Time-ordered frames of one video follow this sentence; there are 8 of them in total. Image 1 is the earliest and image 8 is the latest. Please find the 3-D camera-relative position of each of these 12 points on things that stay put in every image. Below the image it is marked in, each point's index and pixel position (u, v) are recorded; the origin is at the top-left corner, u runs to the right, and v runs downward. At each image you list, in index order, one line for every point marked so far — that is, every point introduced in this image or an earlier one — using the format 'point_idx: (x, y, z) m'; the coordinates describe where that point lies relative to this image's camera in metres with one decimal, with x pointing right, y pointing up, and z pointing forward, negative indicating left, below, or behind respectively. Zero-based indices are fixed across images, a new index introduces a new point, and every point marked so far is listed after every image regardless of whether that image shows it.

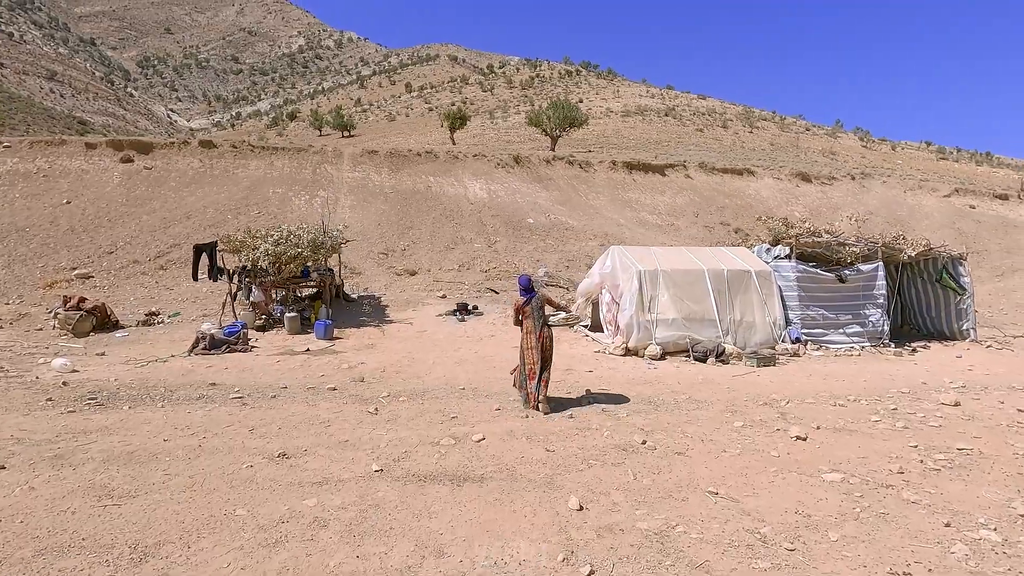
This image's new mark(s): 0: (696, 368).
0: (+3.2, -1.4, +9.2) m
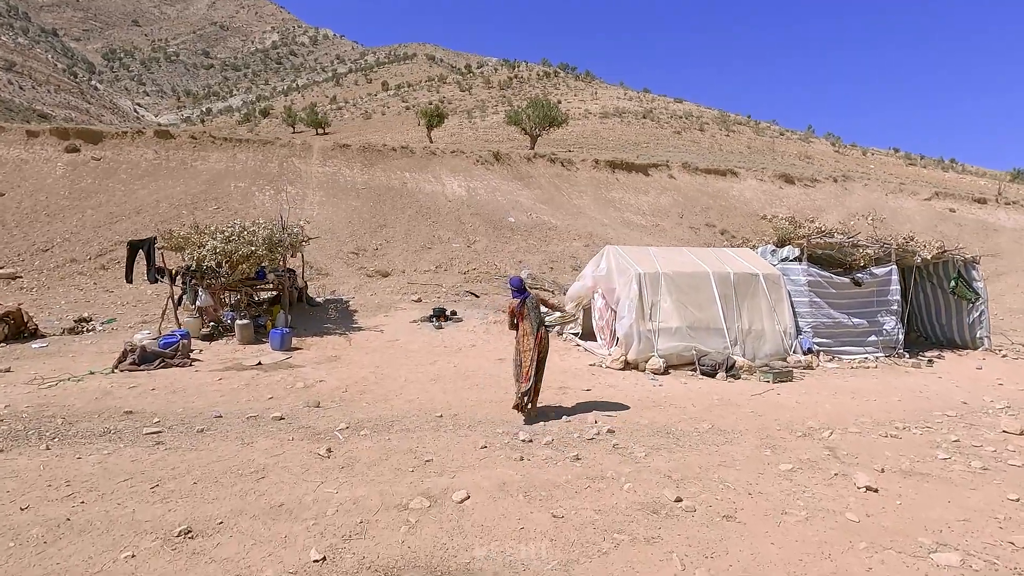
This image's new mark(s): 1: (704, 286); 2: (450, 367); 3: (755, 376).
0: (+2.9, -1.5, +8.1) m
1: (+3.5, 0.0, +9.8) m
2: (-1.0, -1.3, +8.8) m
3: (+3.9, -1.4, +8.7) m
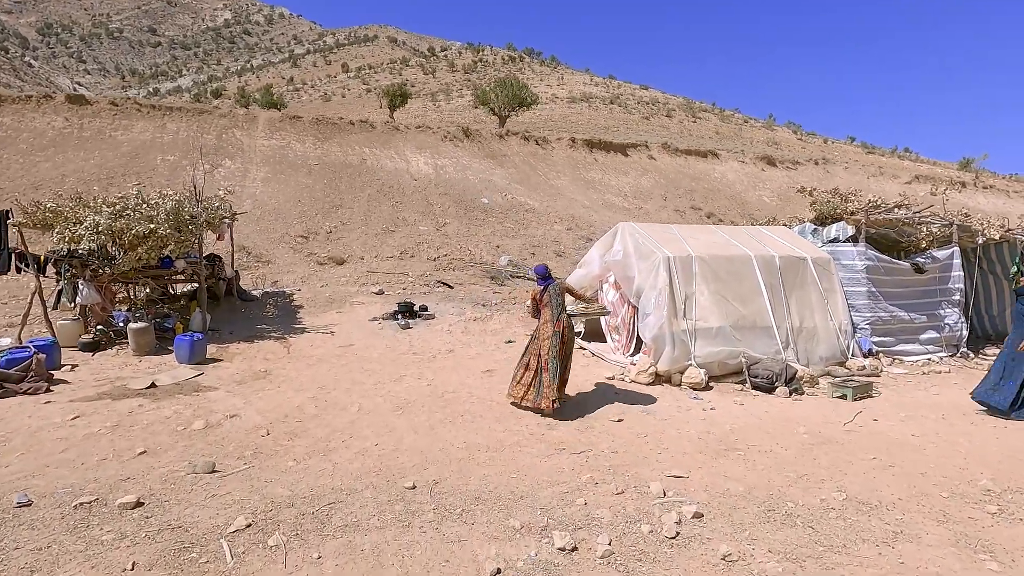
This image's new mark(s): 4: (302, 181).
0: (+2.9, -1.3, +6.0) m
1: (+3.4, +0.2, +7.7) m
2: (-1.1, -1.2, +6.4) m
3: (+3.9, -1.3, +6.7) m
4: (-7.6, +3.8, +19.3) m
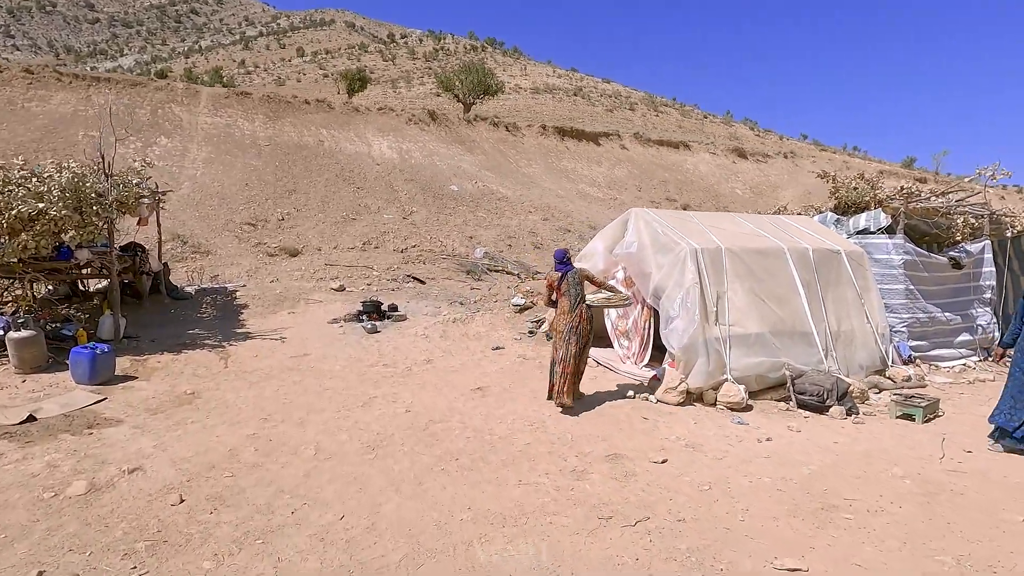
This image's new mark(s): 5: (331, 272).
0: (+2.9, -1.3, +4.9) m
1: (+3.3, +0.2, +6.6) m
2: (-1.0, -1.2, +5.0) m
3: (+3.9, -1.3, +5.6) m
4: (-8.4, +4.0, +17.3) m
5: (-3.8, +0.3, +11.4) m
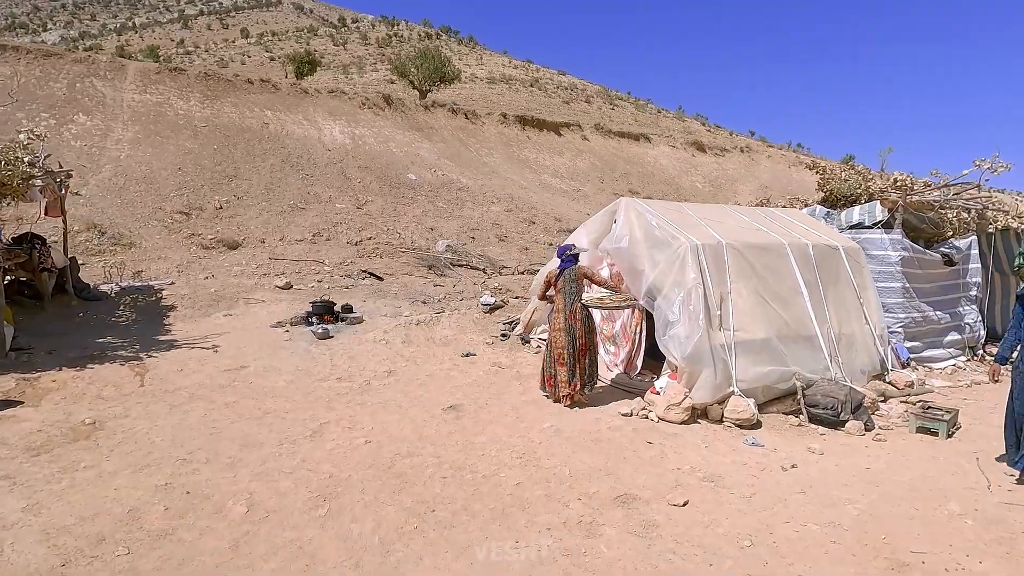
0: (+2.8, -1.4, +4.3) m
1: (+3.0, +0.2, +6.0) m
2: (-1.2, -1.2, +4.1) m
3: (+3.7, -1.3, +5.1) m
4: (-9.6, +4.1, +15.6) m
5: (-4.5, +0.4, +10.2) m
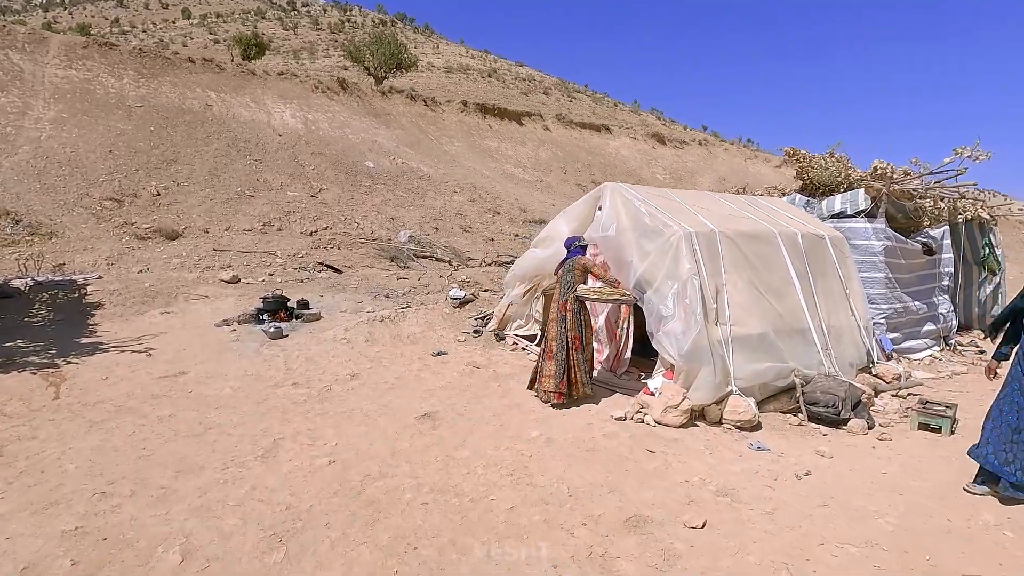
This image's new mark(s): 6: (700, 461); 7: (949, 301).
0: (+2.7, -1.3, +4.0) m
1: (+2.8, +0.3, +5.7) m
2: (-1.2, -1.2, +3.5) m
3: (+3.5, -1.2, +4.9) m
4: (-10.5, +4.3, +14.2) m
5: (-5.0, +0.5, +9.3) m
6: (+1.4, -1.2, +3.9) m
7: (+6.6, -0.2, +8.1) m
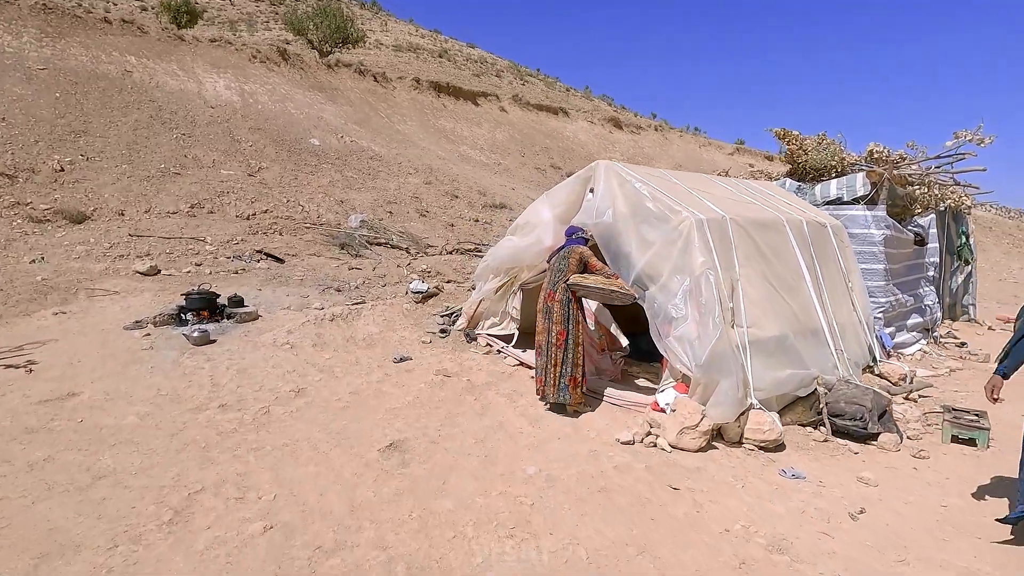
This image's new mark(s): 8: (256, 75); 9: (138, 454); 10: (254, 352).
0: (+2.6, -1.3, +3.5) m
1: (+2.6, +0.4, +5.1) m
2: (-1.2, -1.2, +2.6) m
3: (+3.4, -1.2, +4.4) m
4: (-11.5, +4.5, +12.3) m
5: (-5.5, +0.6, +7.9) m
6: (+1.3, -1.2, +3.2) m
7: (+6.1, -0.1, +7.8) m
8: (-8.8, +7.4, +18.5) m
9: (-2.3, -1.0, +3.3) m
10: (-2.4, -0.6, +5.1) m
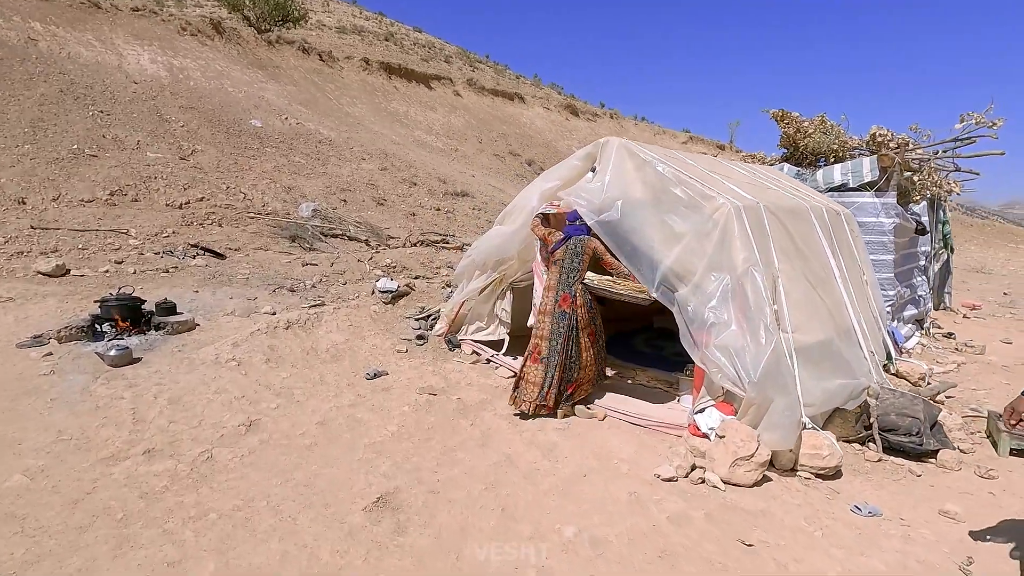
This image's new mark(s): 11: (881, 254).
0: (+2.8, -1.3, +3.0) m
1: (+2.5, +0.4, +4.5) m
2: (-1.0, -1.3, +1.7) m
3: (+3.4, -1.1, +3.9) m
4: (-12.2, +4.5, +10.3) m
5: (-5.8, +0.6, +6.6) m
6: (+1.5, -1.3, +2.6) m
7: (+5.8, +0.1, +7.6) m
8: (-10.1, +7.5, +16.7) m
9: (-2.2, -1.1, +2.4) m
10: (-2.4, -0.6, +4.1) m
11: (+4.1, +0.4, +5.9) m
